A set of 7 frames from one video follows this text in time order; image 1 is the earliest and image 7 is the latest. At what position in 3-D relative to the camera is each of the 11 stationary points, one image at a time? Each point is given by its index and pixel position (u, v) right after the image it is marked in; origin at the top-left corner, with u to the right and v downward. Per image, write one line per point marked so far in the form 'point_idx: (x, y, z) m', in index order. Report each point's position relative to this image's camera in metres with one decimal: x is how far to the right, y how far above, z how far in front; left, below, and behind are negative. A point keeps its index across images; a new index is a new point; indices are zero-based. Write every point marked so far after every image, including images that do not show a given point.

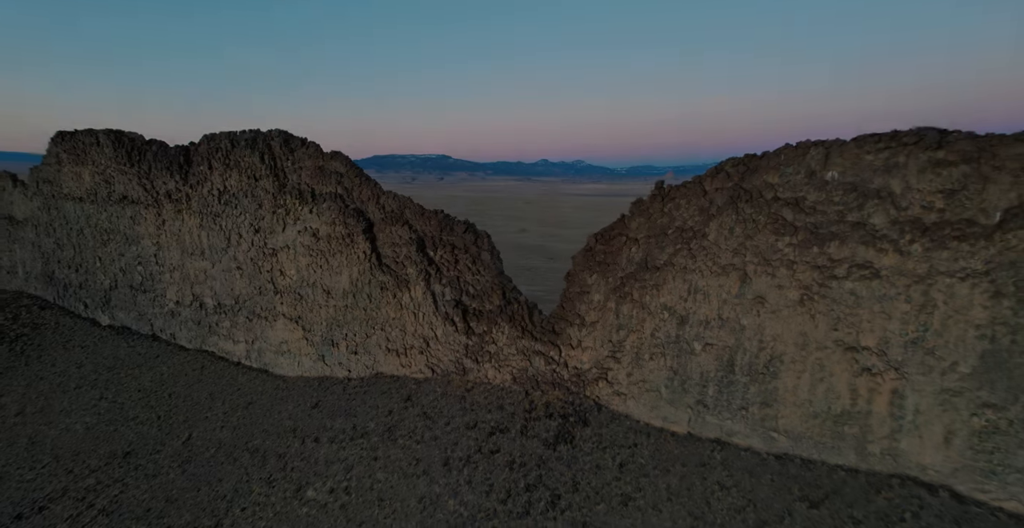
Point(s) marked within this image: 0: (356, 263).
0: (-2.3, 0.0, +7.3) m
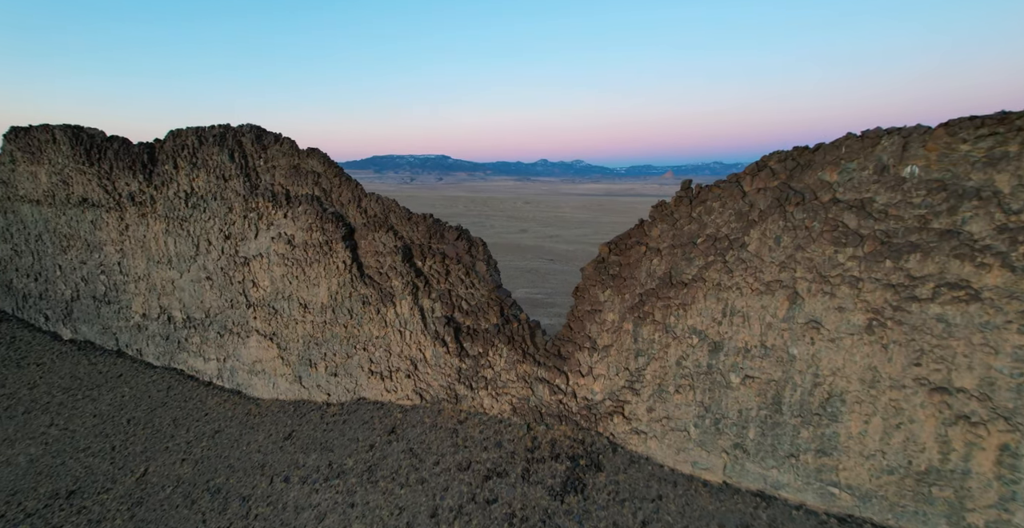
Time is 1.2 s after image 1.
0: (-2.3, -0.2, +6.5) m
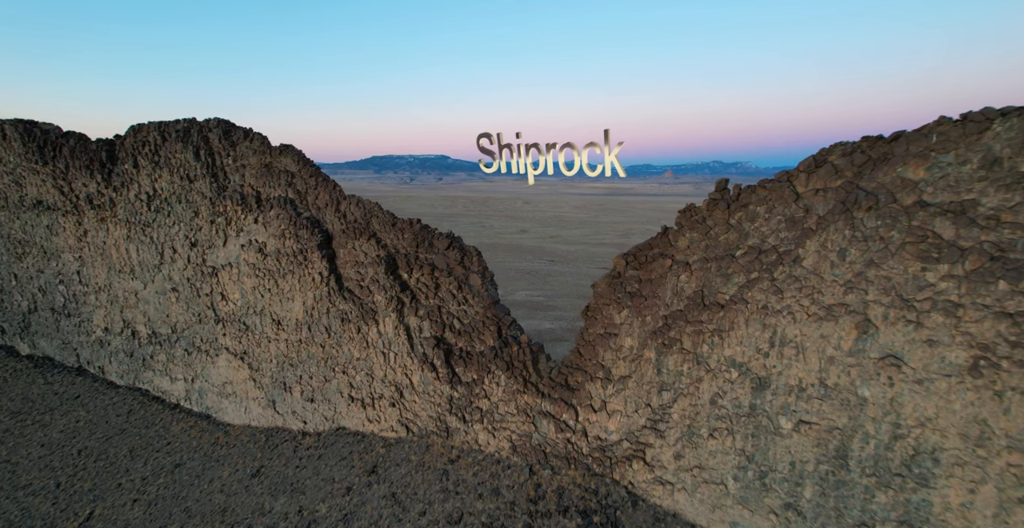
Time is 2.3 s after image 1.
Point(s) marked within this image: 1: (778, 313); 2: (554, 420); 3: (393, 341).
0: (-2.3, -0.3, +5.7) m
1: (+1.7, -0.3, +3.1) m
2: (+0.4, -1.4, +4.3) m
3: (-1.3, -0.8, +5.3) m
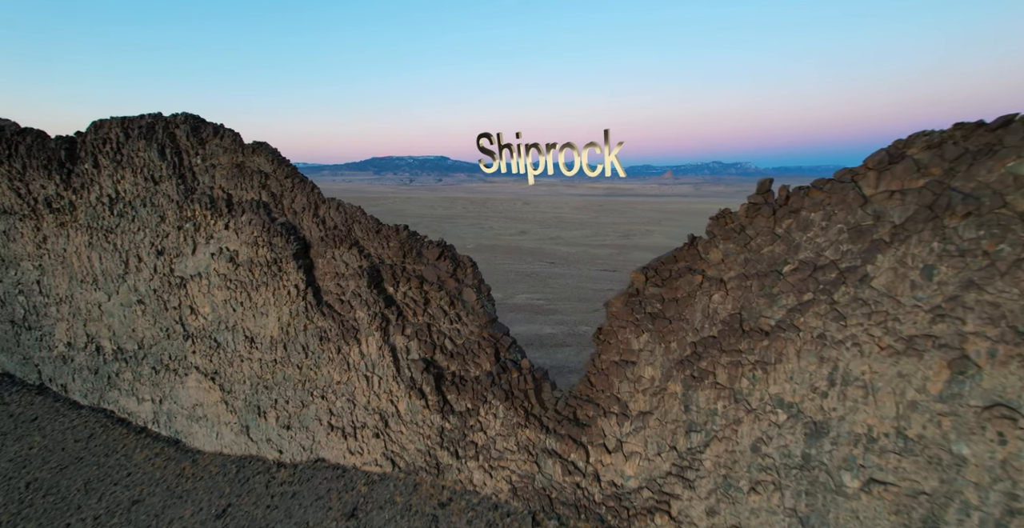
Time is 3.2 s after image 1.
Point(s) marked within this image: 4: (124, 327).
0: (-2.4, -0.4, +5.1) m
1: (+1.7, -0.4, +2.5) m
2: (+0.4, -1.5, +3.7) m
3: (-1.3, -0.9, +4.7) m
4: (-4.9, -0.8, +6.2) m
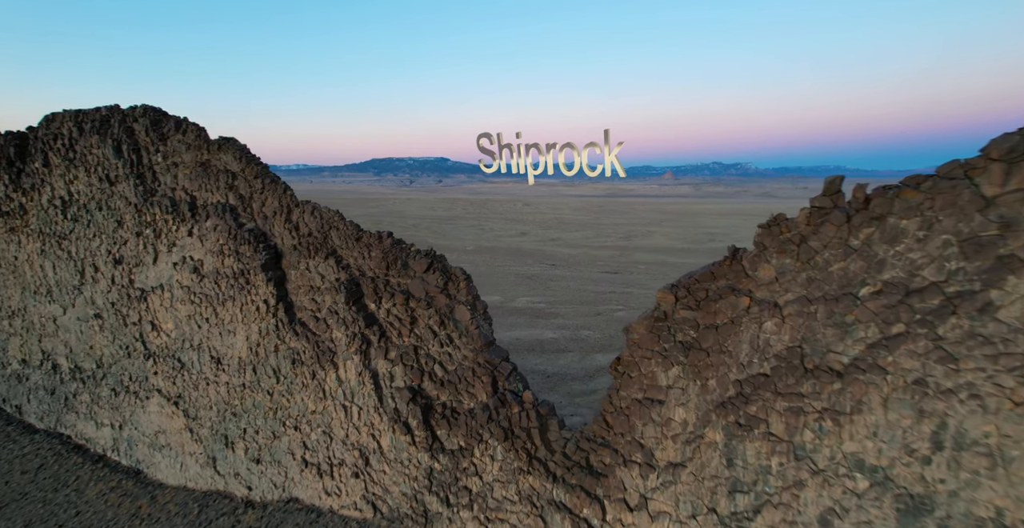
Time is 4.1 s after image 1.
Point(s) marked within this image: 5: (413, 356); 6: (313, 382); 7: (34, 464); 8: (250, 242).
0: (-2.4, -0.5, +4.5) m
1: (+1.7, -0.5, +1.9) m
2: (+0.4, -1.6, +3.1) m
3: (-1.3, -1.1, +4.0) m
4: (-4.9, -0.9, +5.6) m
5: (-0.8, -0.7, +3.9) m
6: (-1.7, -1.0, +4.2) m
7: (-5.3, -2.2, +5.4) m
8: (-2.4, +0.2, +4.4) m
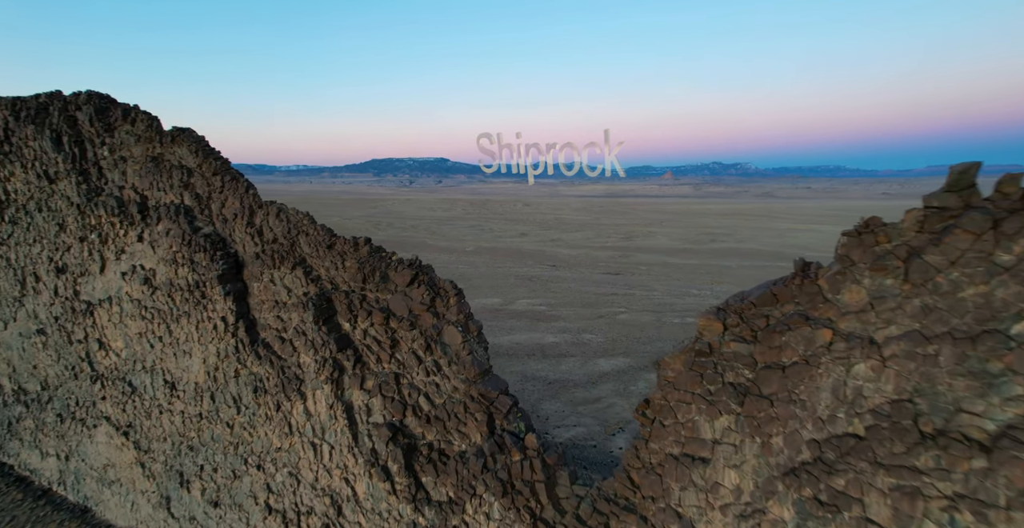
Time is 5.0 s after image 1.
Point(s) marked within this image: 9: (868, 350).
0: (-2.4, -0.6, +3.8) m
1: (+1.7, -0.6, +1.3) m
2: (+0.4, -1.7, +2.4) m
3: (-1.3, -1.1, +3.4) m
4: (-4.9, -1.0, +4.9) m
5: (-0.8, -0.8, +3.3) m
6: (-1.7, -1.1, +3.6) m
7: (-5.3, -2.3, +4.8) m
8: (-2.4, +0.1, +3.8) m
9: (+1.3, -0.3, +1.8) m
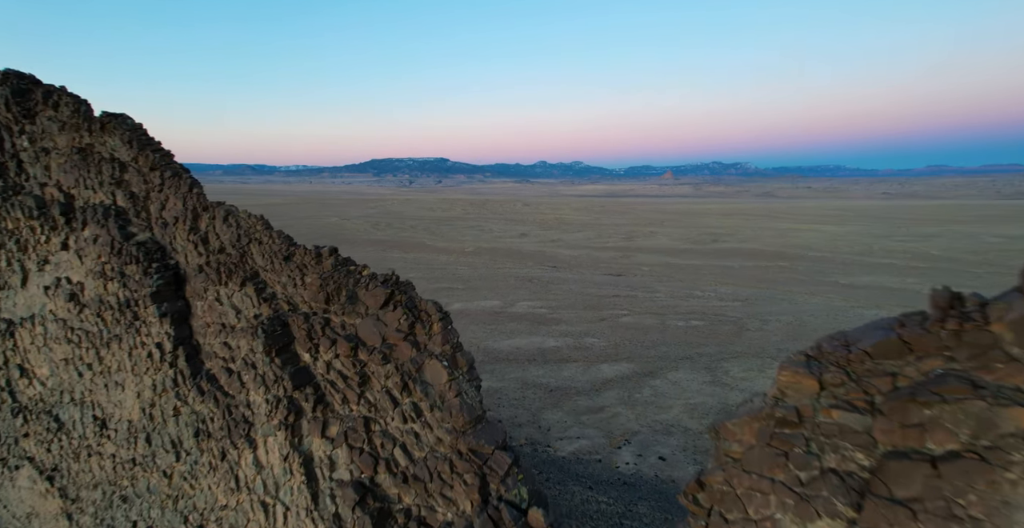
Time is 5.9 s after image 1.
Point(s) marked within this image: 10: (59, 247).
0: (-2.3, -0.7, +3.2) m
1: (+1.7, -0.7, +0.6) m
2: (+0.4, -1.7, +1.7) m
3: (-1.3, -1.2, +2.7) m
4: (-4.9, -1.1, +4.3) m
5: (-0.8, -0.9, +2.6) m
6: (-1.7, -1.2, +2.9) m
7: (-5.3, -2.4, +4.1) m
8: (-2.4, 0.0, +3.1) m
9: (+1.3, -0.4, +1.1) m
10: (-3.2, +0.1, +3.4) m
